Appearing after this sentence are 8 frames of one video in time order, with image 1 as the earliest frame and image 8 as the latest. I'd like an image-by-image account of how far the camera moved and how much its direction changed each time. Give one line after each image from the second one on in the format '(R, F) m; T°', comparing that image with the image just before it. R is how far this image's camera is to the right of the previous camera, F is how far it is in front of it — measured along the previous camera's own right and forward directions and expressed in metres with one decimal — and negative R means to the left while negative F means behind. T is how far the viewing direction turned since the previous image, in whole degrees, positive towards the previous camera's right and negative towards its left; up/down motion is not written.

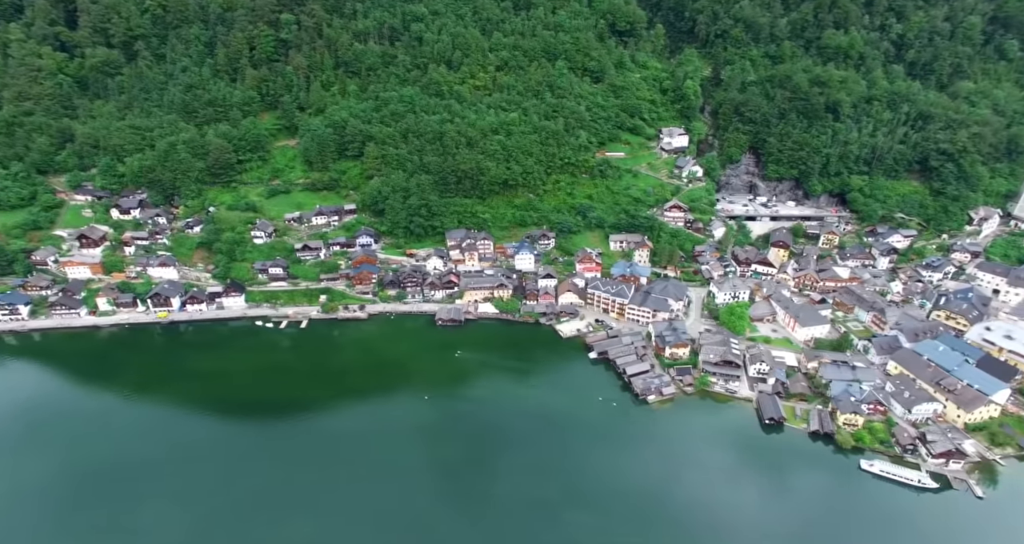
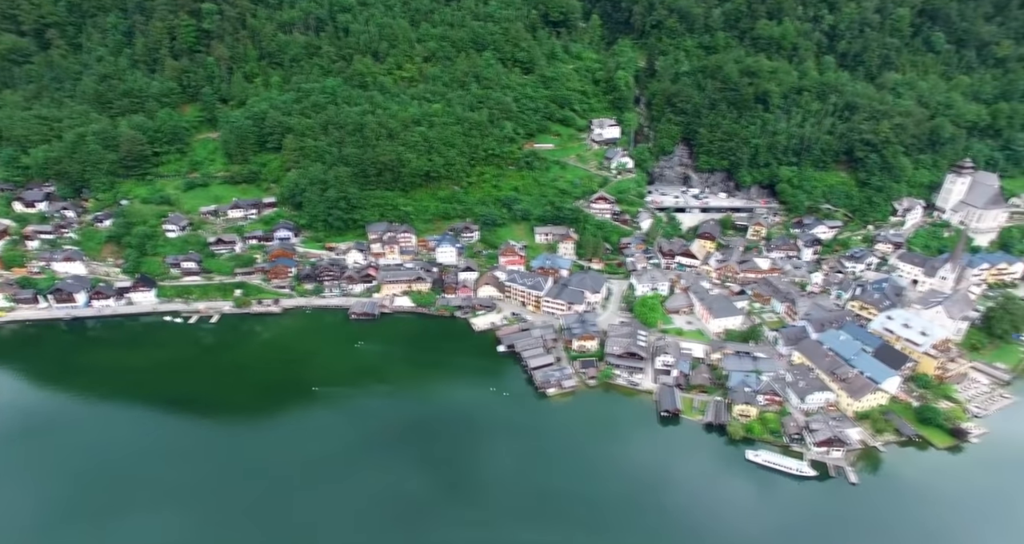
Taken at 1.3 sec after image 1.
(+4.0, +0.4) m; +1°
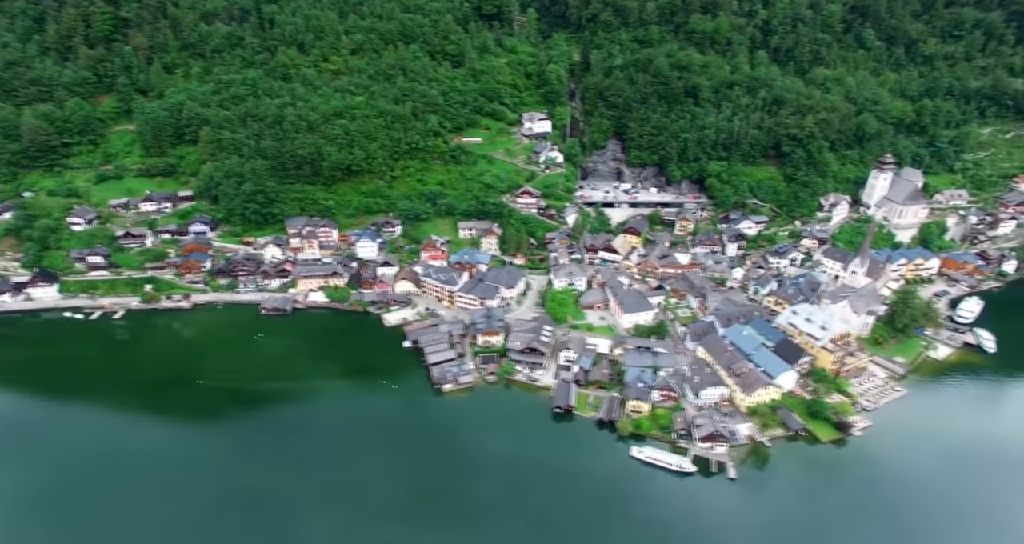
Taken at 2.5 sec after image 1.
(+4.0, +0.3) m; +1°
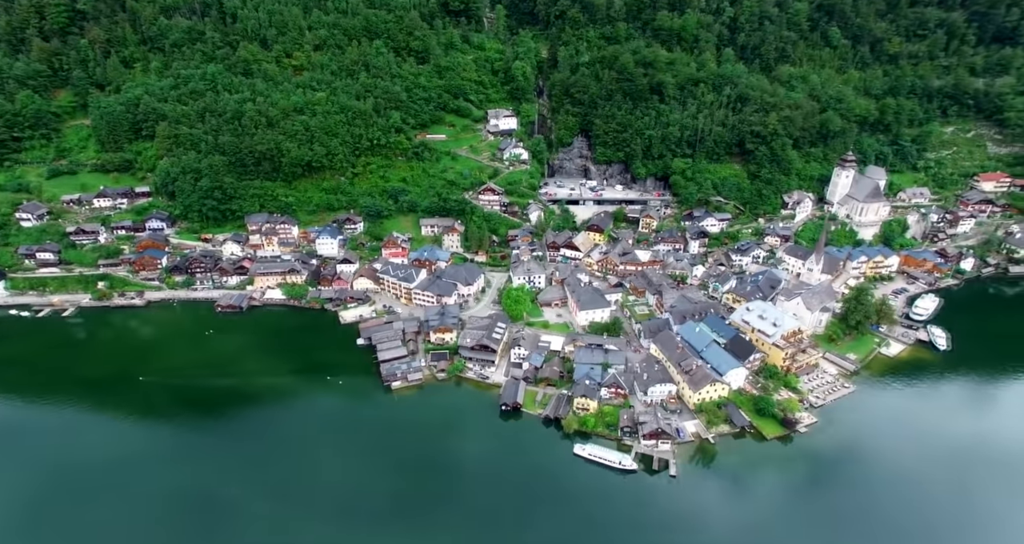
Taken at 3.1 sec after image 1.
(+1.8, +0.1) m; +1°
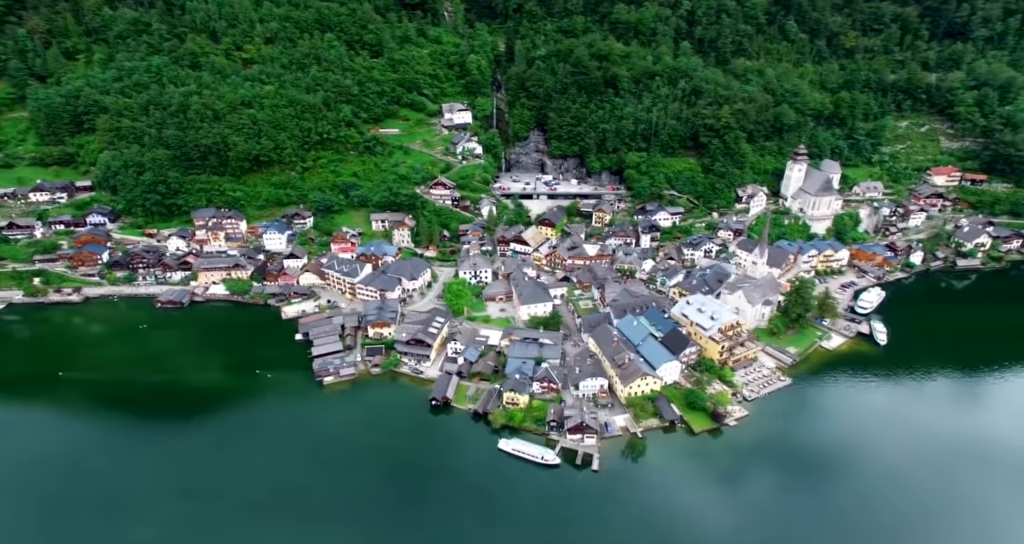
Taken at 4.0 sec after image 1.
(+2.6, +0.2) m; +1°
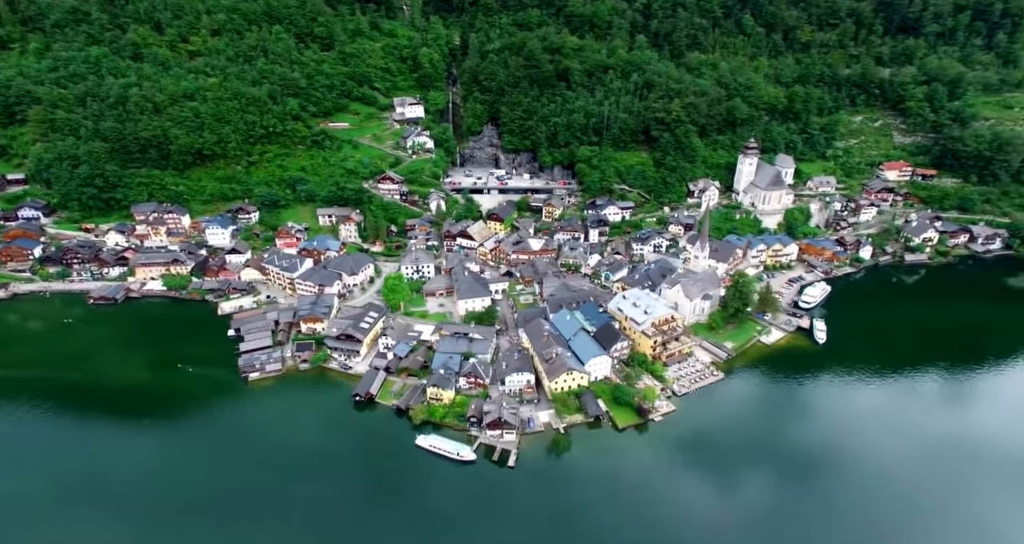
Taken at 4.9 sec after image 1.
(+2.7, +0.3) m; +1°
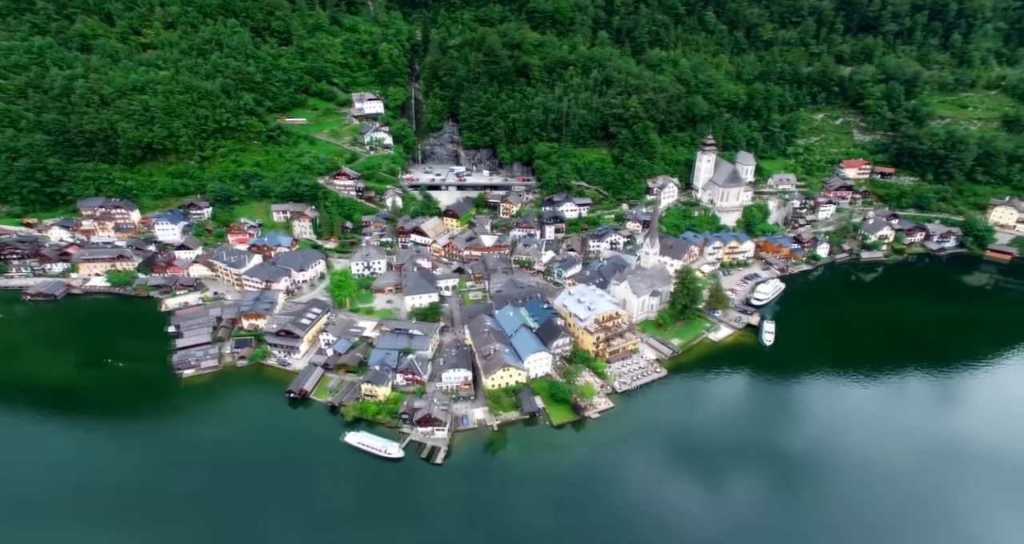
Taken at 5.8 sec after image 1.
(+2.2, +0.3) m; +1°
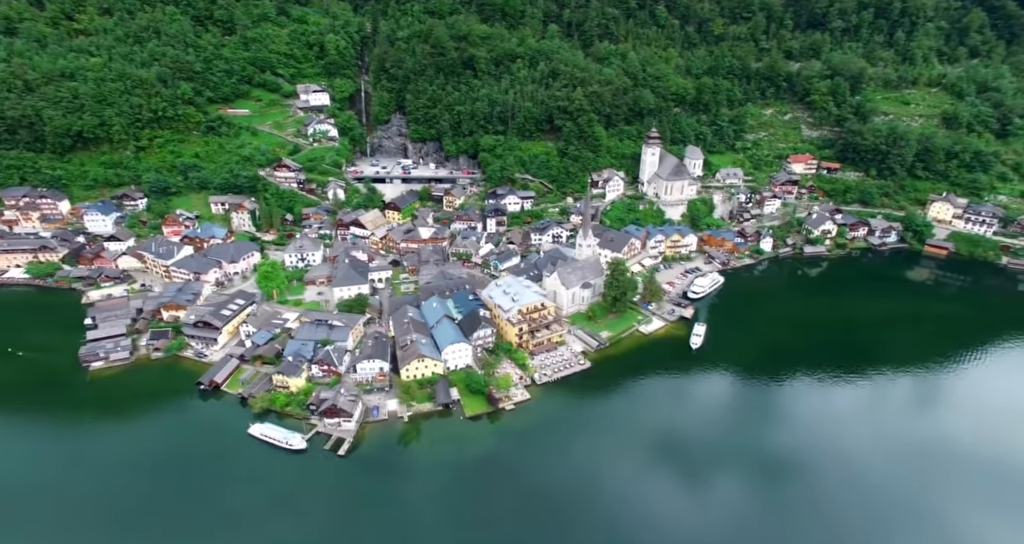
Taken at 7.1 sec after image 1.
(+2.8, +0.4) m; +1°
